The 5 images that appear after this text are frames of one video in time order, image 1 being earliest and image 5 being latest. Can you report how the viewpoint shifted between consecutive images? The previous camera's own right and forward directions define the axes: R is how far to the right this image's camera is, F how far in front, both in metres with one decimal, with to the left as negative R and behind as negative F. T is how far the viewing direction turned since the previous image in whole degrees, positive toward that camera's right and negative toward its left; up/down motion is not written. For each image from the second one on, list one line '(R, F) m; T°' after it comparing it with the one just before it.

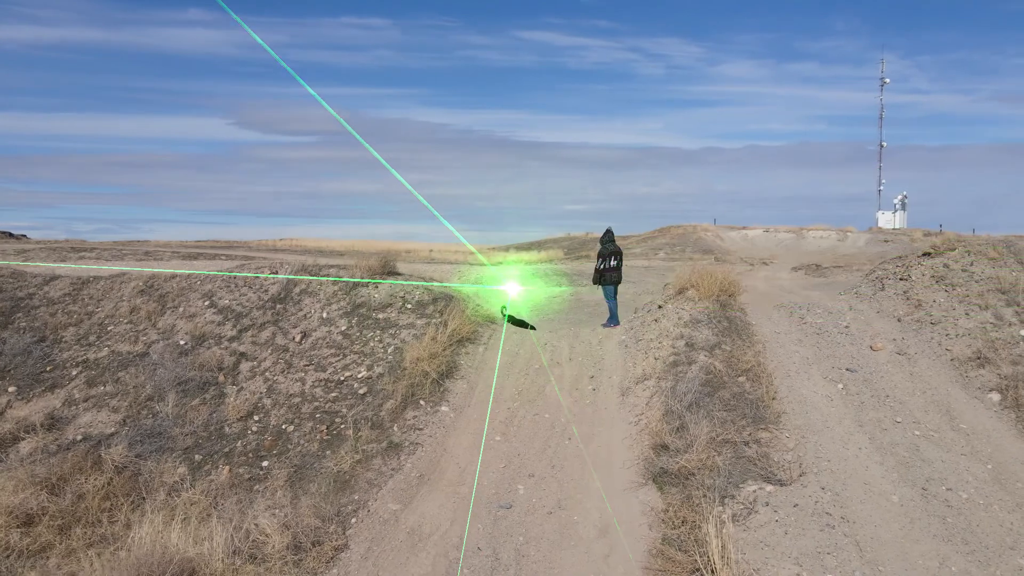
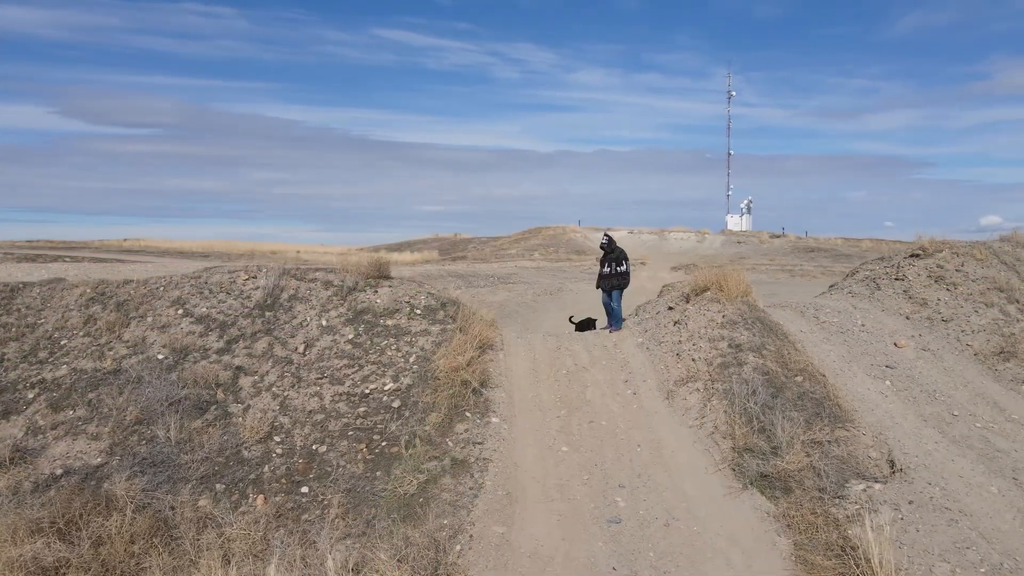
(-1.9, +0.5) m; +11°
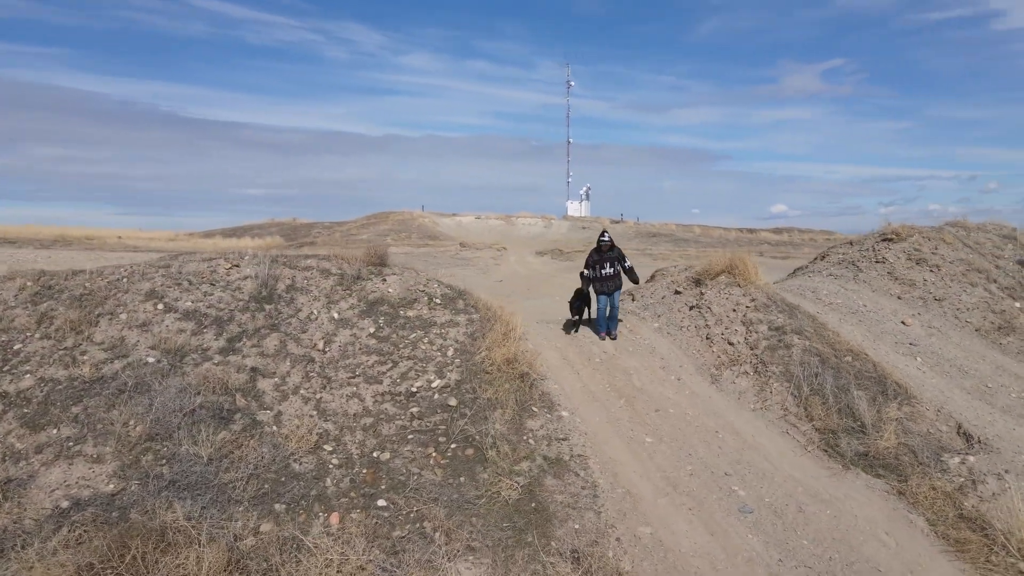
(-2.2, +0.7) m; +13°
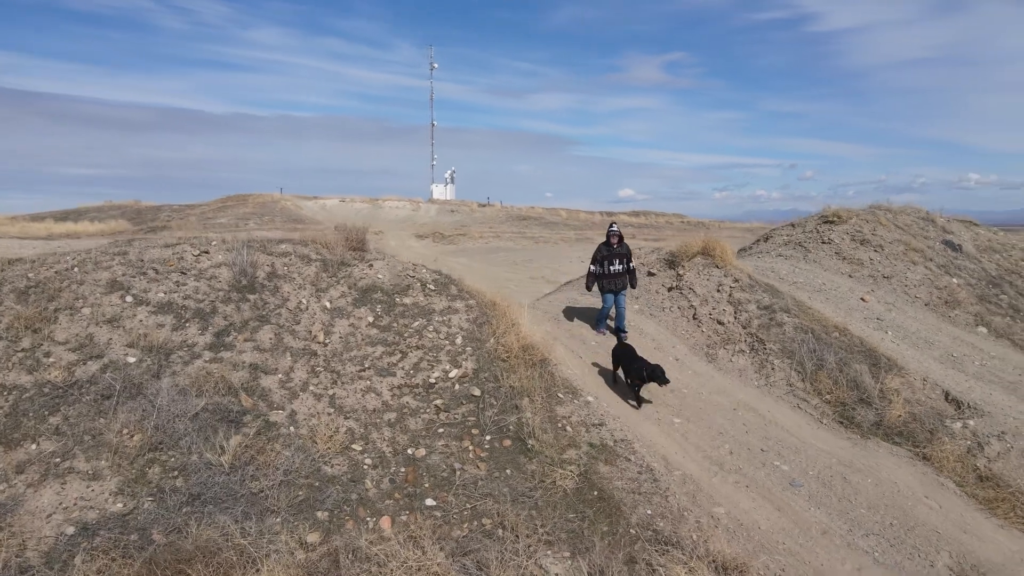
(-1.5, +0.4) m; +11°
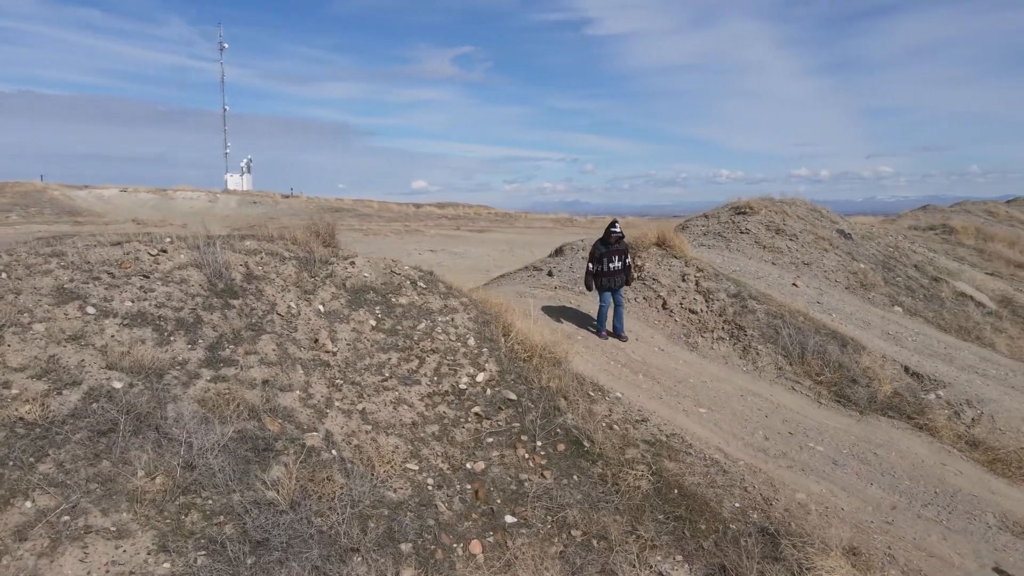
(-2.0, +0.6) m; +15°
